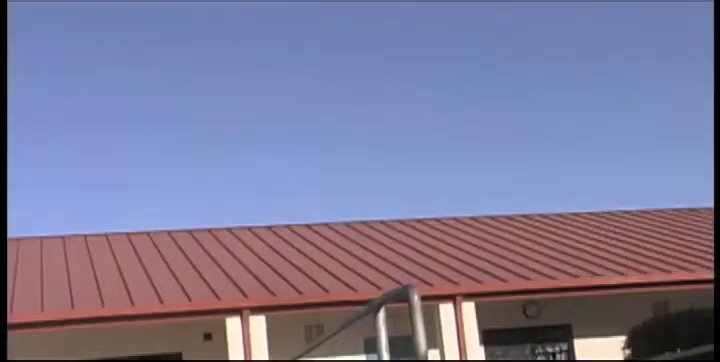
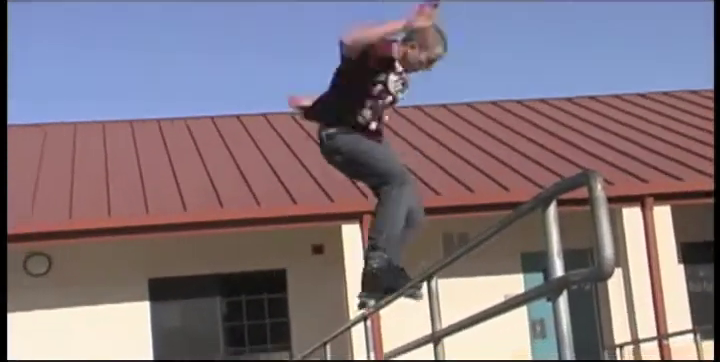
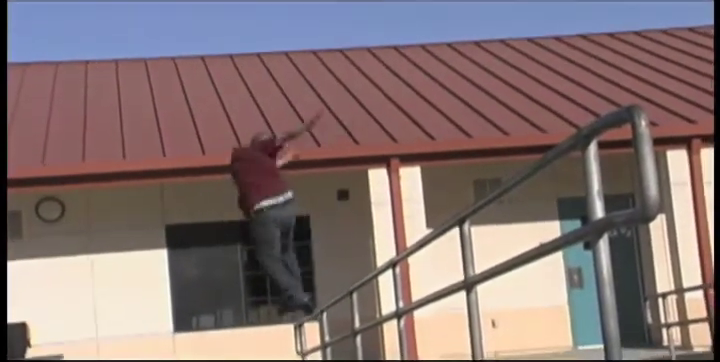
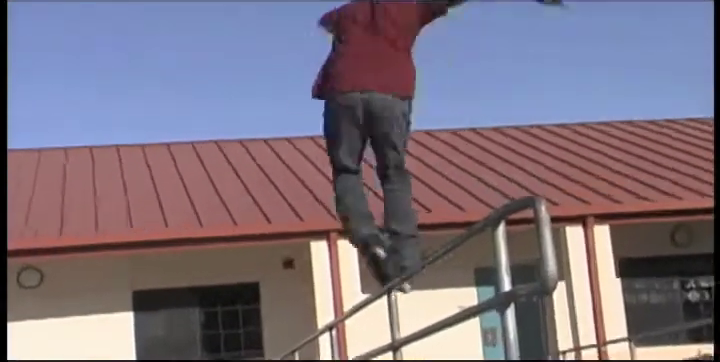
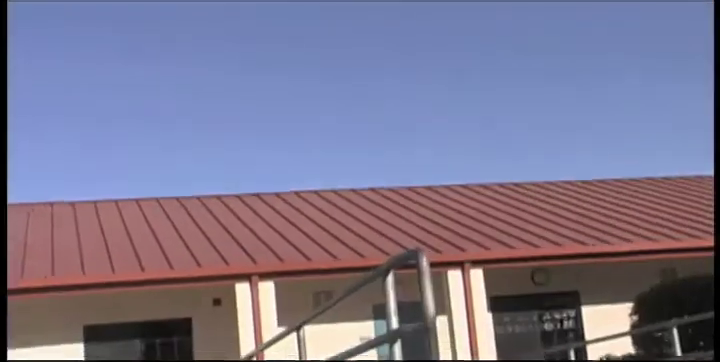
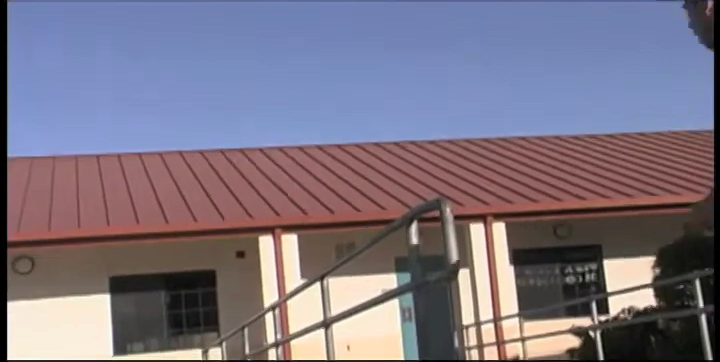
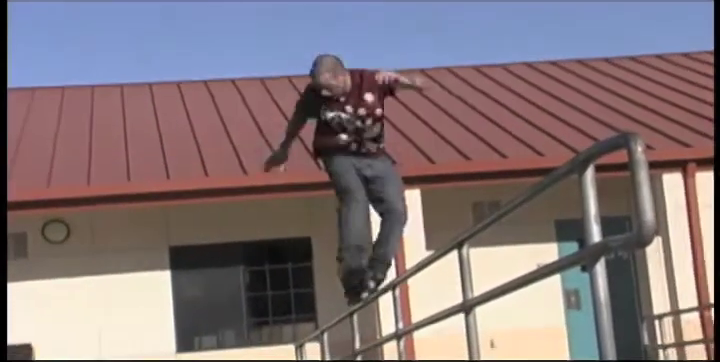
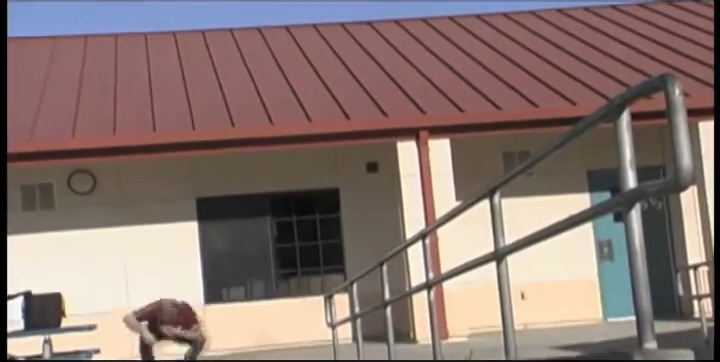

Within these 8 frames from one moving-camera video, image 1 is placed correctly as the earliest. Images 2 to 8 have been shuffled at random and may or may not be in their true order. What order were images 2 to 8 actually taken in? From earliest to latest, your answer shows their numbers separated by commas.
5, 6, 4, 2, 7, 3, 8
